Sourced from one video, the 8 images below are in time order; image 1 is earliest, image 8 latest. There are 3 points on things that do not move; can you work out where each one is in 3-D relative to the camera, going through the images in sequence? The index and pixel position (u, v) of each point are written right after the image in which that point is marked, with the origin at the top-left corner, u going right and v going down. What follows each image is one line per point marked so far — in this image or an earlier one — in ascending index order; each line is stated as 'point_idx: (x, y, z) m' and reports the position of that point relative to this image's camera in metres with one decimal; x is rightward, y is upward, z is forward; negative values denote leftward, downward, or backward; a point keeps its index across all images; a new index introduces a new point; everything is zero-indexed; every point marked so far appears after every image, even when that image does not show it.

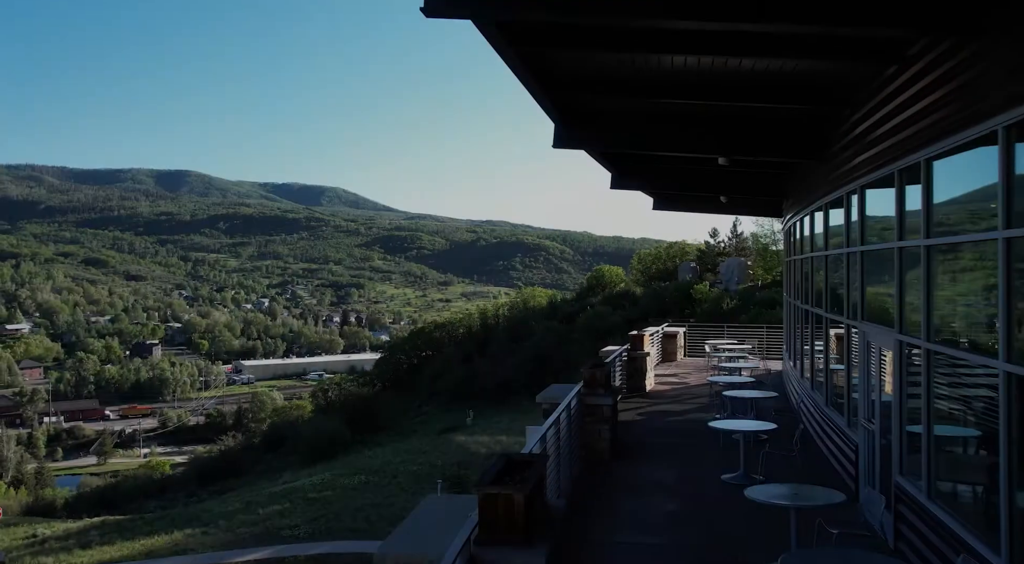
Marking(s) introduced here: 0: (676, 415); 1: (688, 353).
0: (+1.7, -1.3, +8.1) m
1: (+2.9, -1.1, +13.3) m
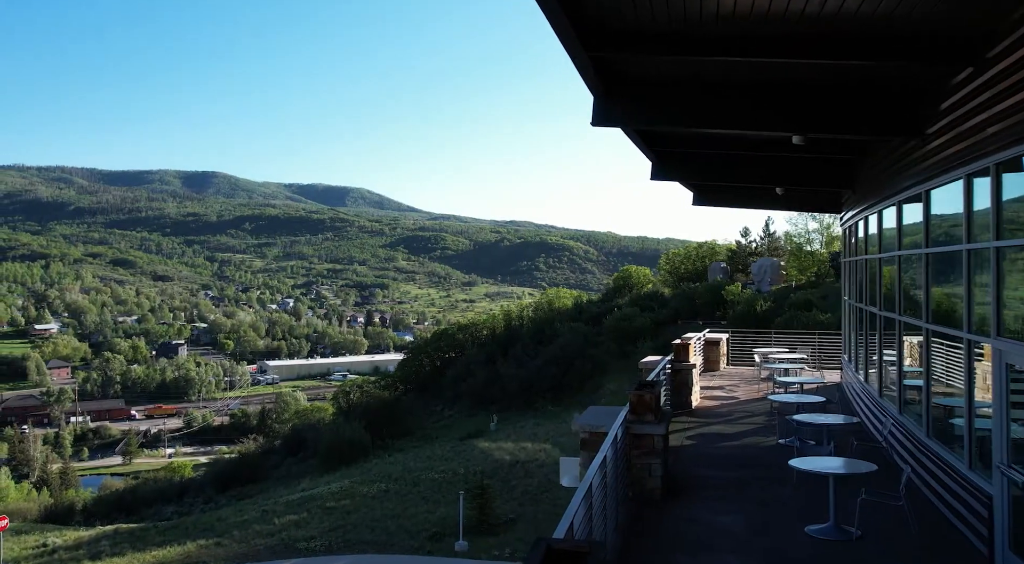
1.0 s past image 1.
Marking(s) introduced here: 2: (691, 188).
0: (+1.9, -1.4, +7.0) m
1: (+3.3, -1.2, +12.2) m
2: (+2.2, +1.2, +10.1) m
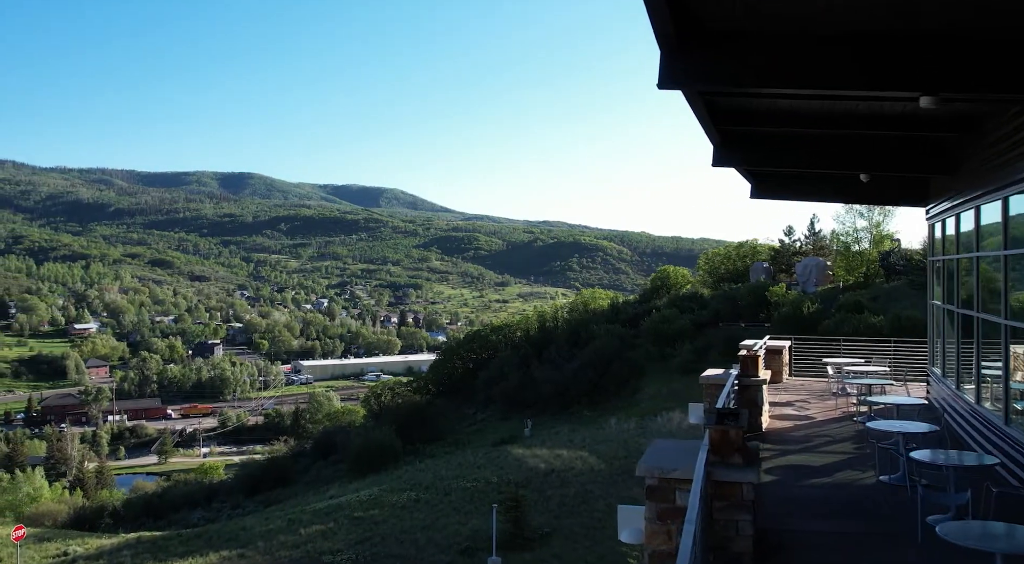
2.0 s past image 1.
0: (+2.2, -1.4, +5.8) m
1: (+3.8, -1.2, +10.9) m
2: (+2.7, +1.2, +8.9) m
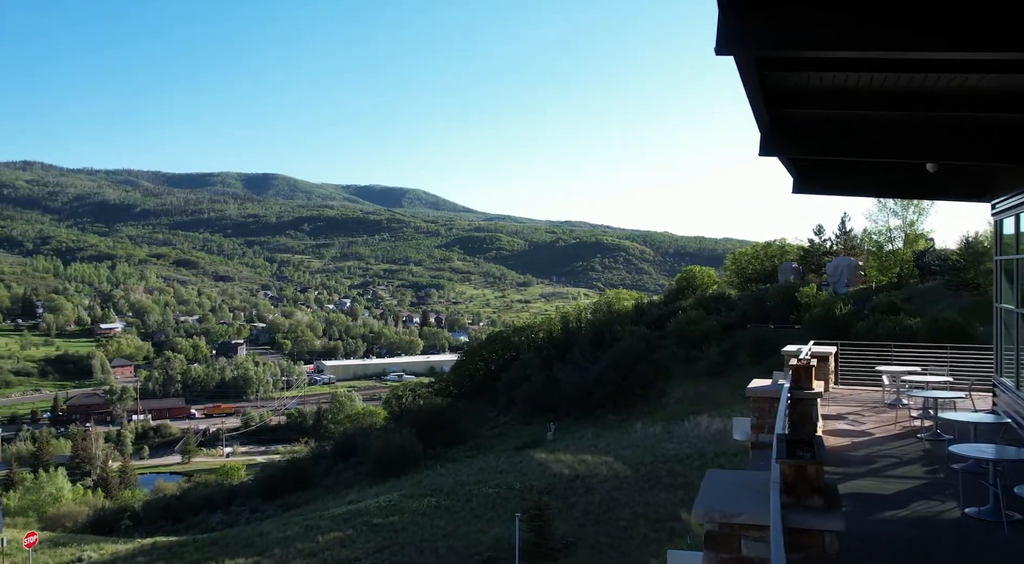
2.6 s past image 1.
0: (+2.4, -1.4, +5.0) m
1: (+4.2, -1.2, +10.1) m
2: (+2.9, +1.2, +8.1) m
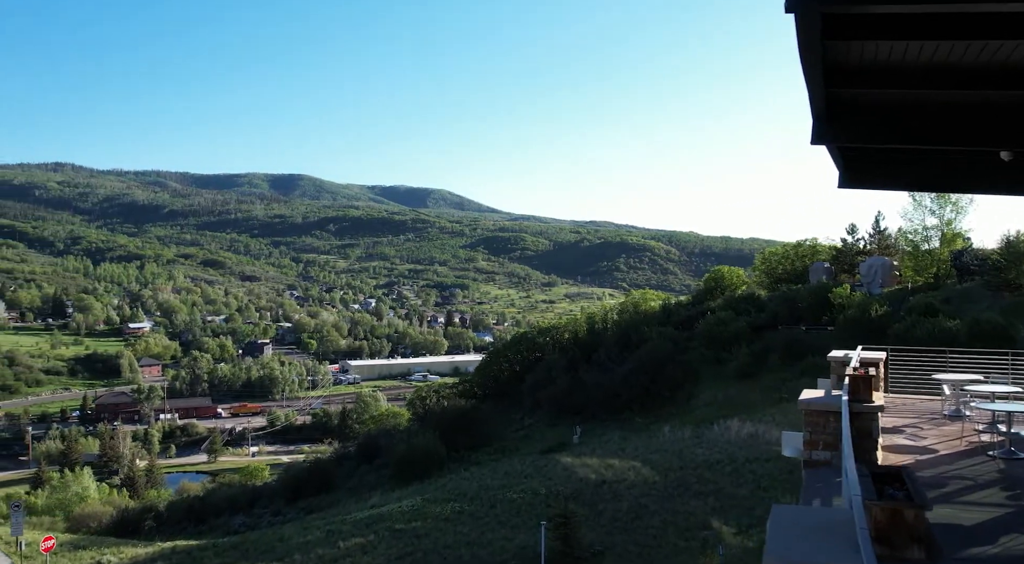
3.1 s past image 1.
0: (+2.6, -1.4, +4.4) m
1: (+4.5, -1.2, +9.4) m
2: (+3.2, +1.2, +7.5) m
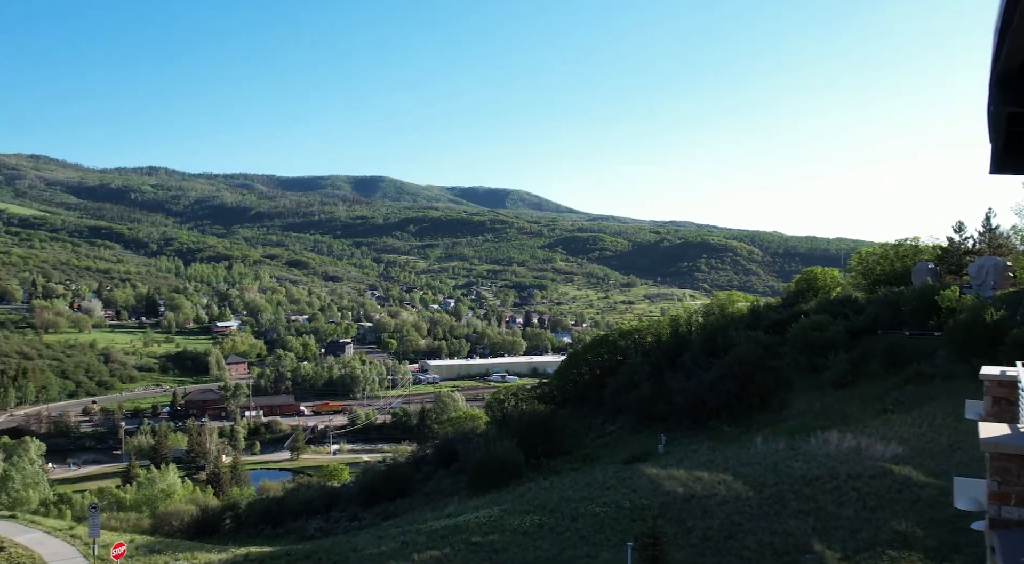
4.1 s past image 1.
0: (+3.0, -1.4, +3.0) m
1: (+5.4, -1.3, +7.8) m
2: (+3.9, +1.1, +6.0) m
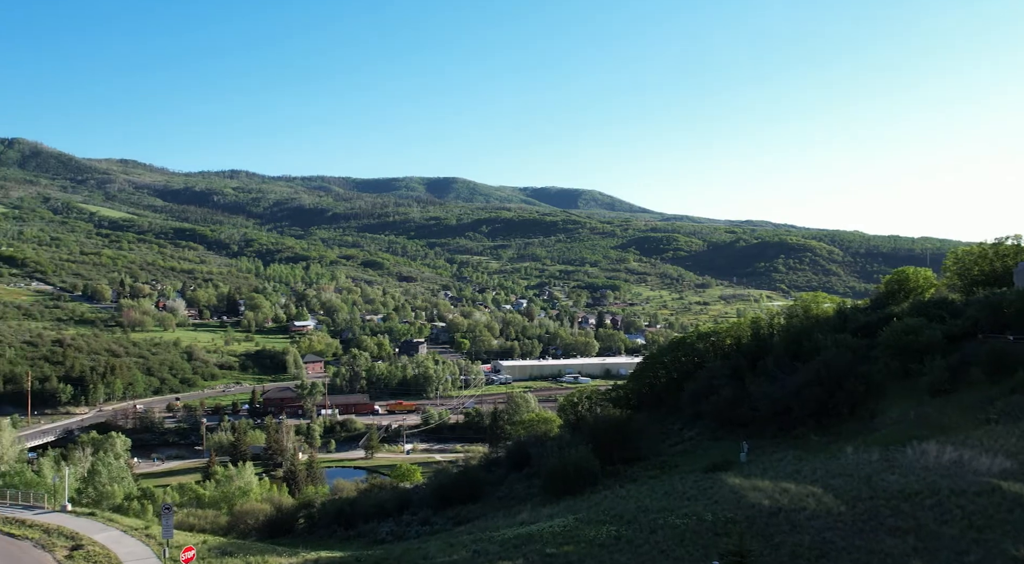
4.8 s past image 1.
0: (+3.3, -1.4, +1.9) m
1: (+6.1, -1.3, +6.5) m
2: (+4.4, +1.1, +4.8) m
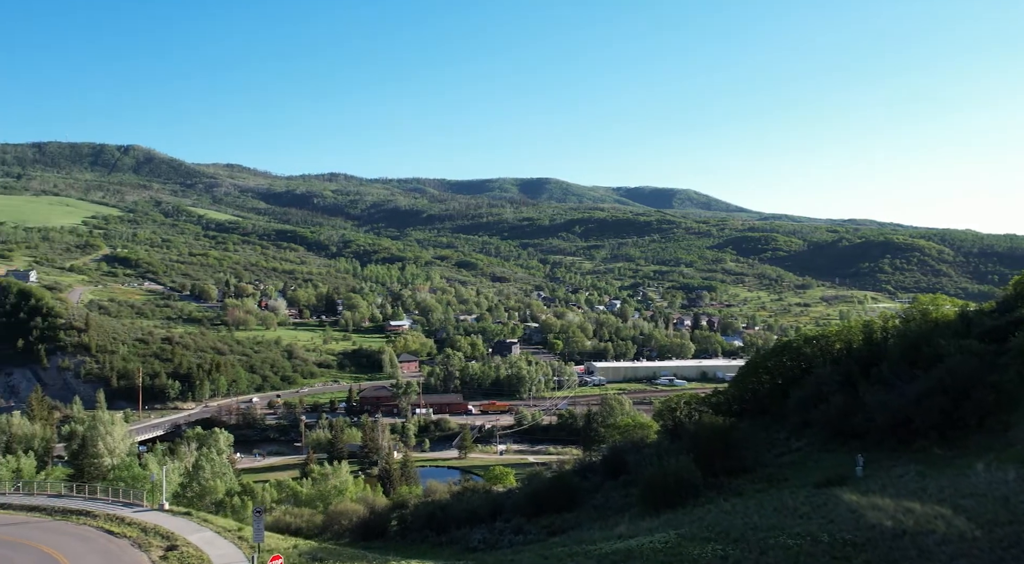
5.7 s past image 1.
0: (+3.5, -1.4, +0.5) m
1: (+6.8, -1.3, +4.8) m
2: (+5.0, +1.1, +3.3) m
